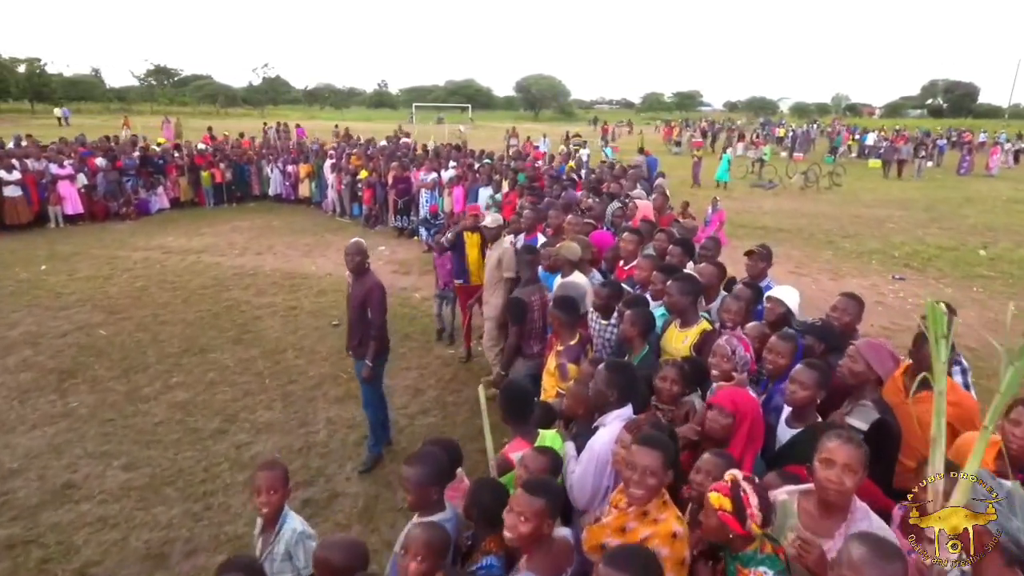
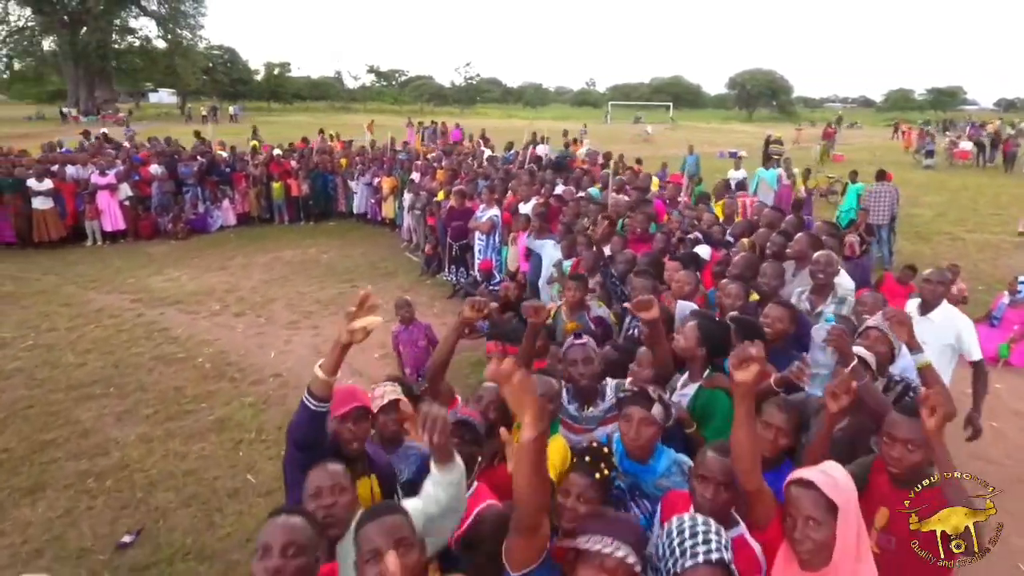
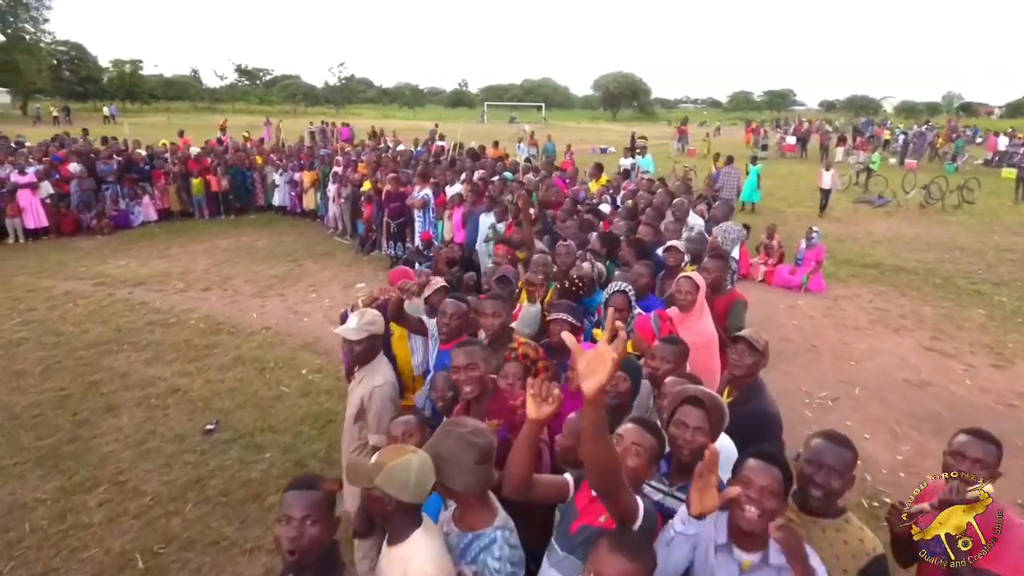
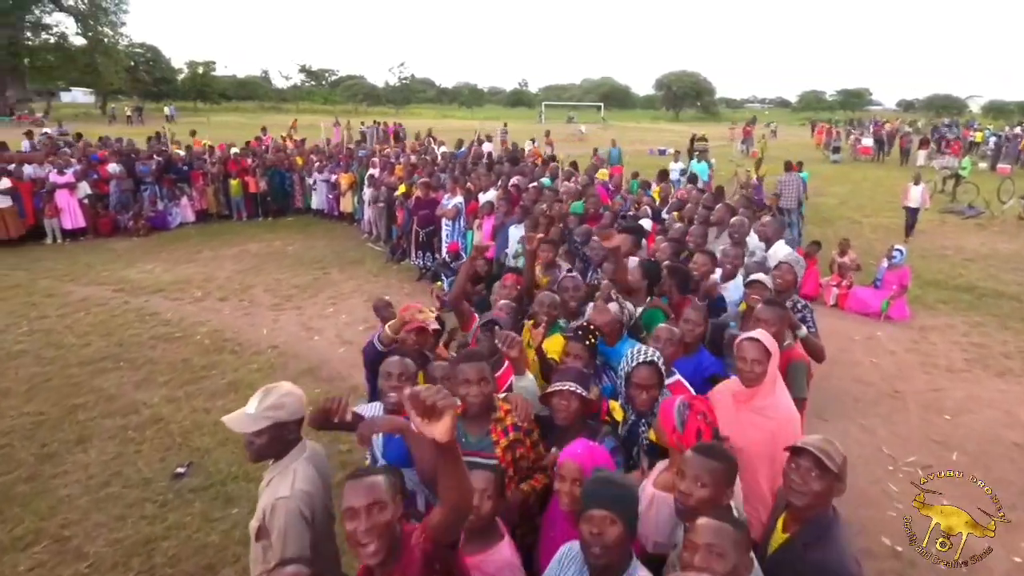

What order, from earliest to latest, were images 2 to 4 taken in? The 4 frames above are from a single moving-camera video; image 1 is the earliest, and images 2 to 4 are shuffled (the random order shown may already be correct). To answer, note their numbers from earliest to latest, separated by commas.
3, 4, 2
